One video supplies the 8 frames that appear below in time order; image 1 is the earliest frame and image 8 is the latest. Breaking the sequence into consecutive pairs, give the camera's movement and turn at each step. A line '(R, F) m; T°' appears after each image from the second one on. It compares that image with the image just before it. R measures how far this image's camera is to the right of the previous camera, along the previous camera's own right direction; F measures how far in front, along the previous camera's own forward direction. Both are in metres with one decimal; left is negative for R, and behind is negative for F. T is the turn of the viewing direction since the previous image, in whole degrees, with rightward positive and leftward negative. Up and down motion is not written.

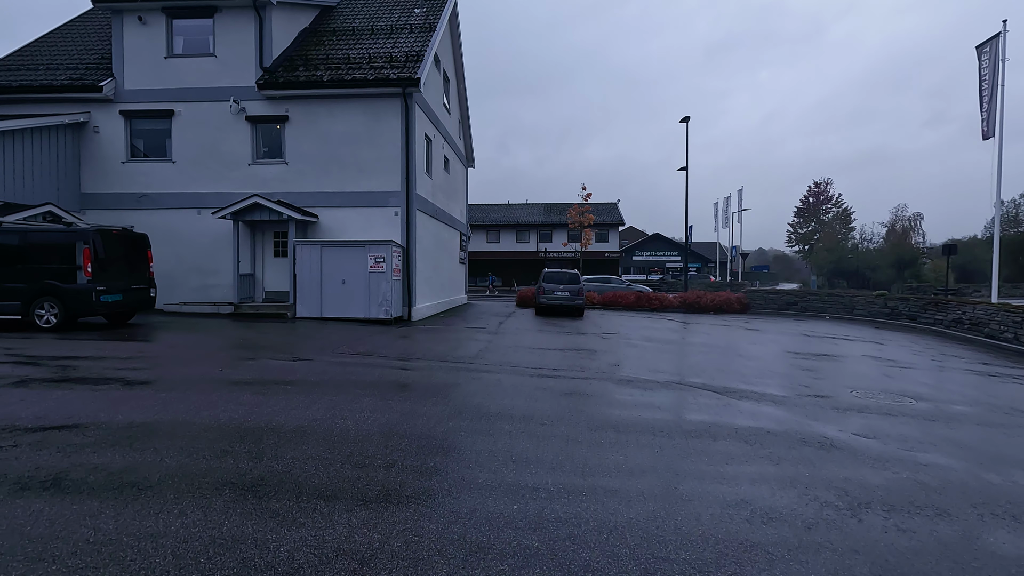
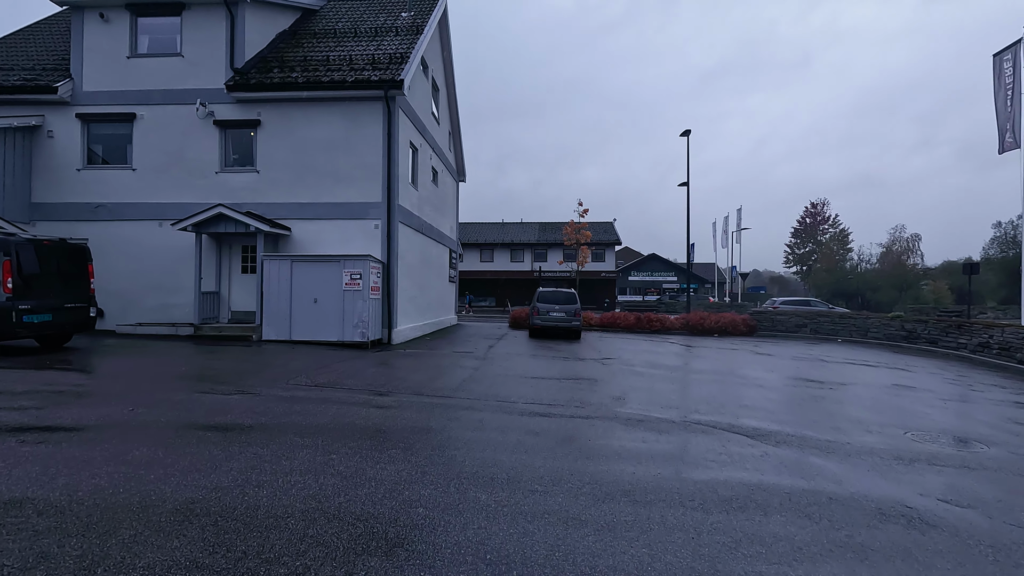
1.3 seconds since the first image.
(+0.1, +1.4) m; +1°
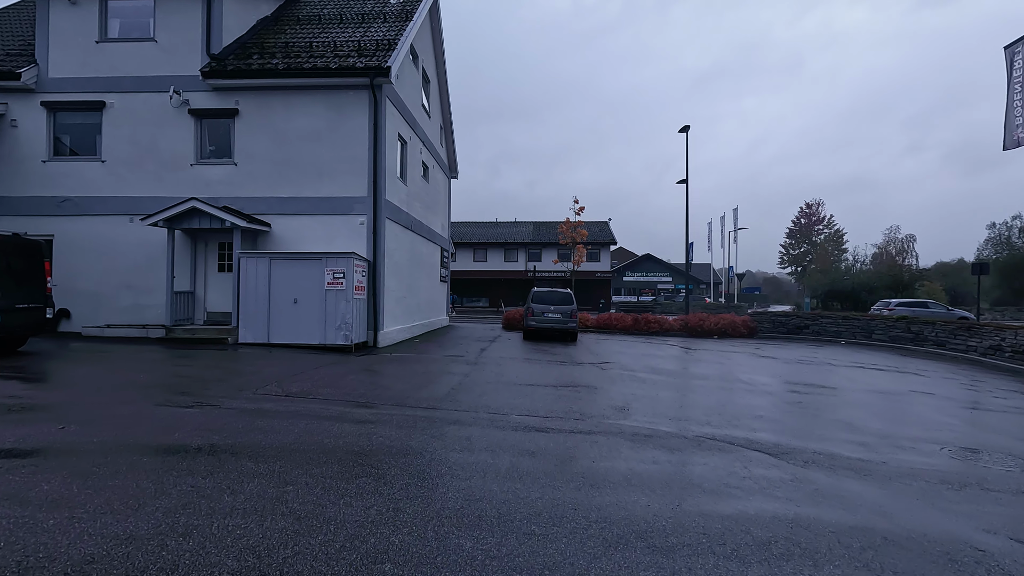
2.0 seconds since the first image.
(0.0, +0.8) m; +1°
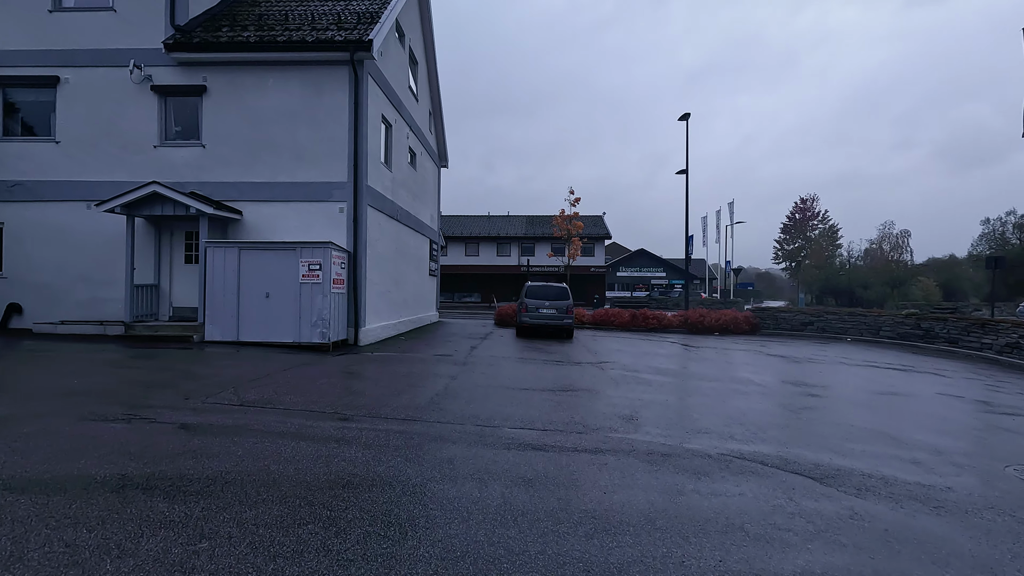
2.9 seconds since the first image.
(0.0, +1.0) m; +1°
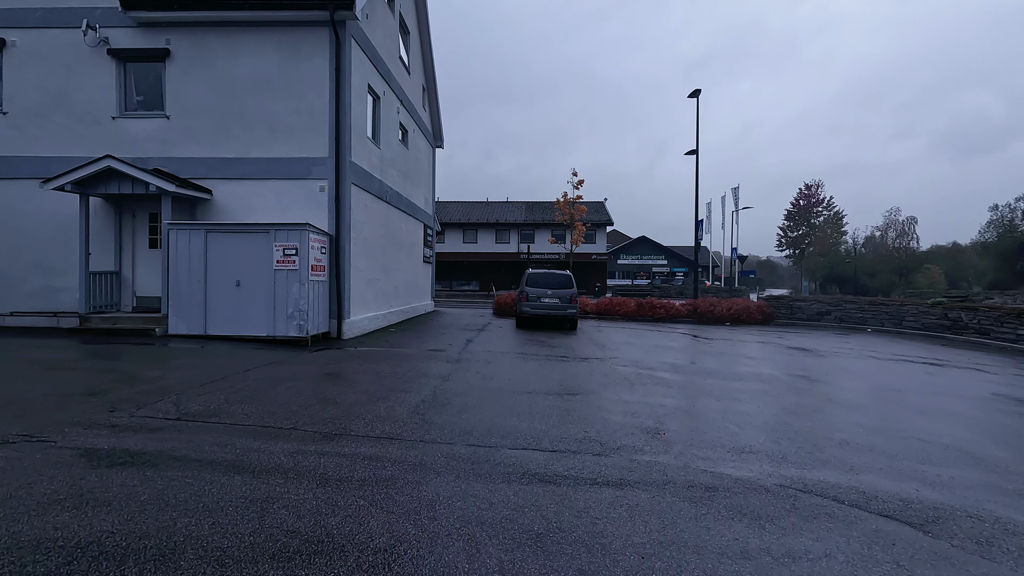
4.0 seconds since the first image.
(0.0, +1.2) m; 0°
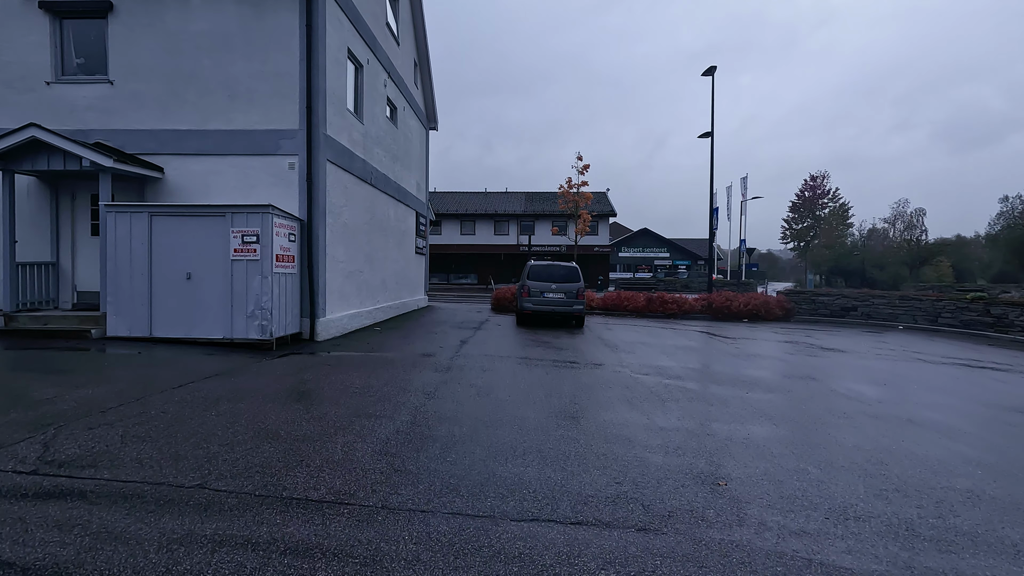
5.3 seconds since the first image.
(0.0, +1.5) m; 0°
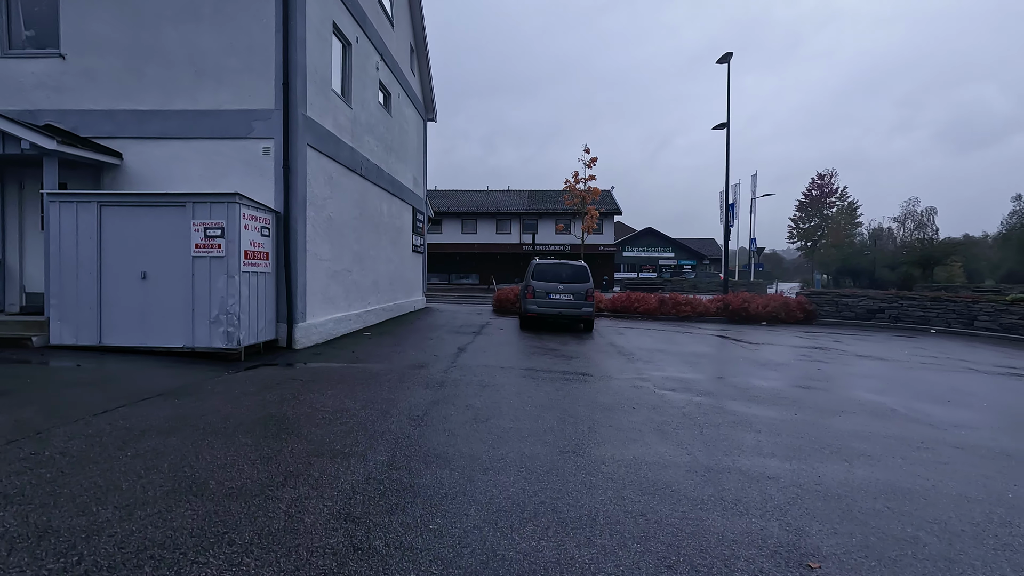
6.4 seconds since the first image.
(0.0, +1.1) m; 0°
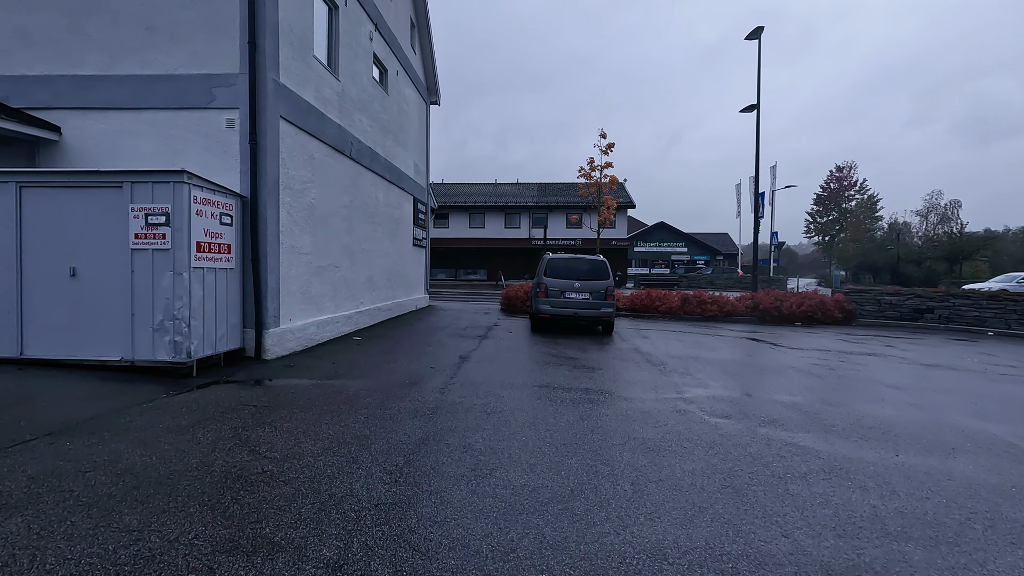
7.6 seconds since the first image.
(0.0, +1.4) m; -1°
